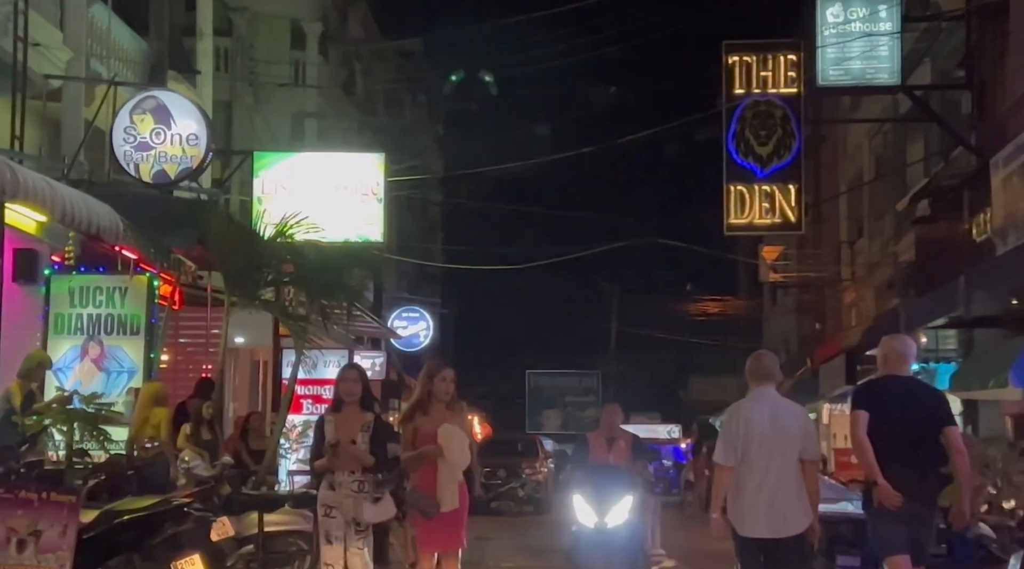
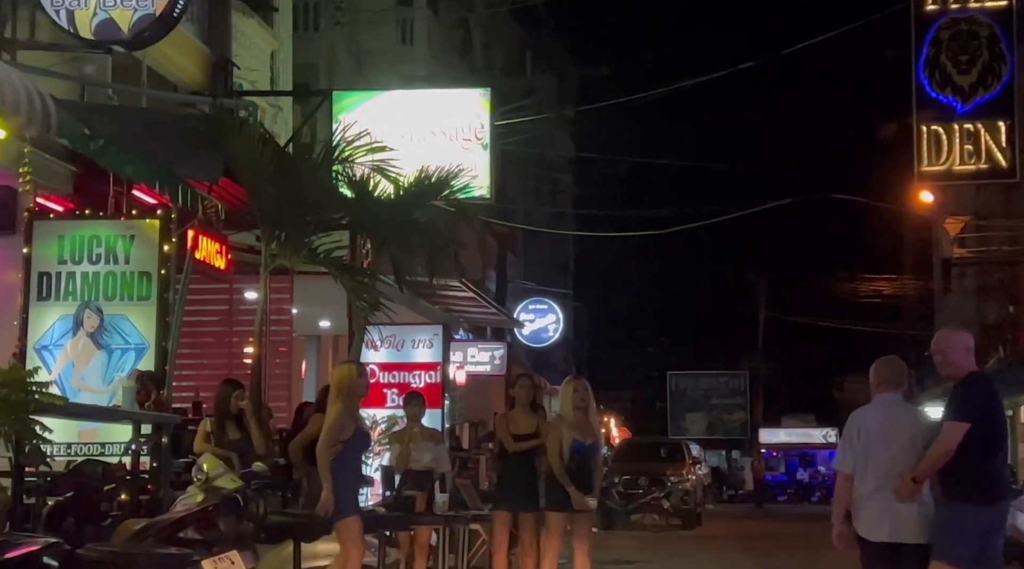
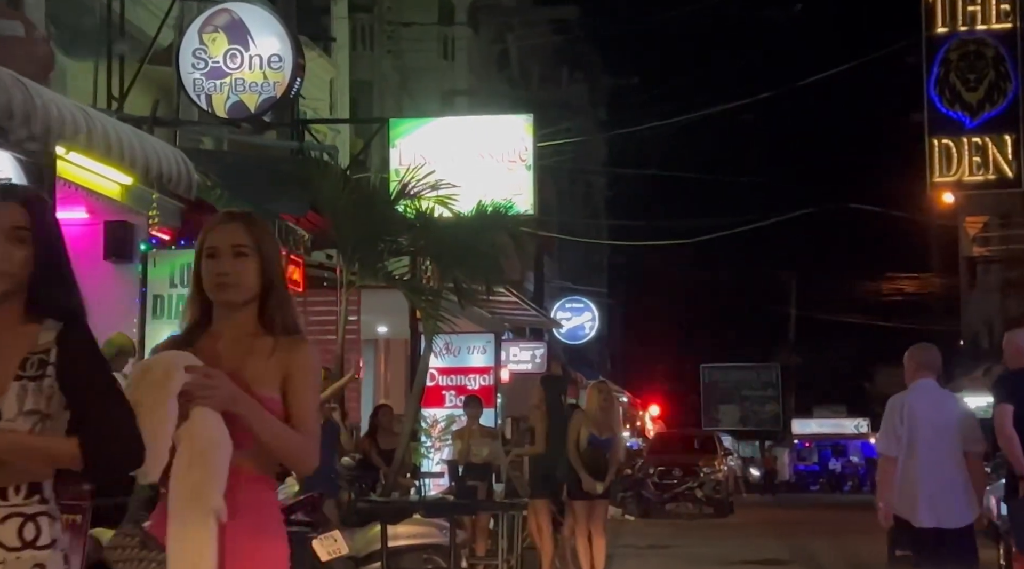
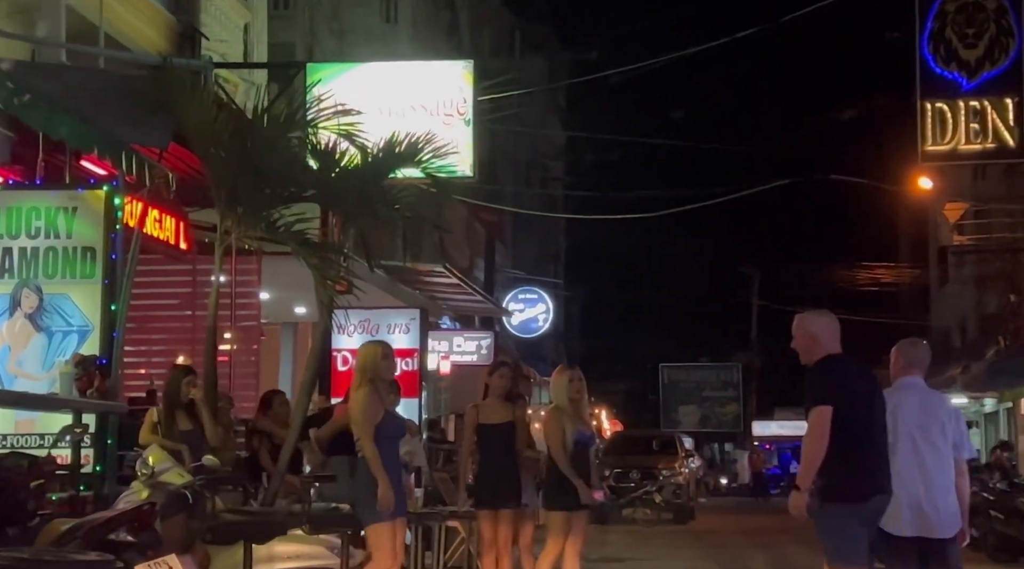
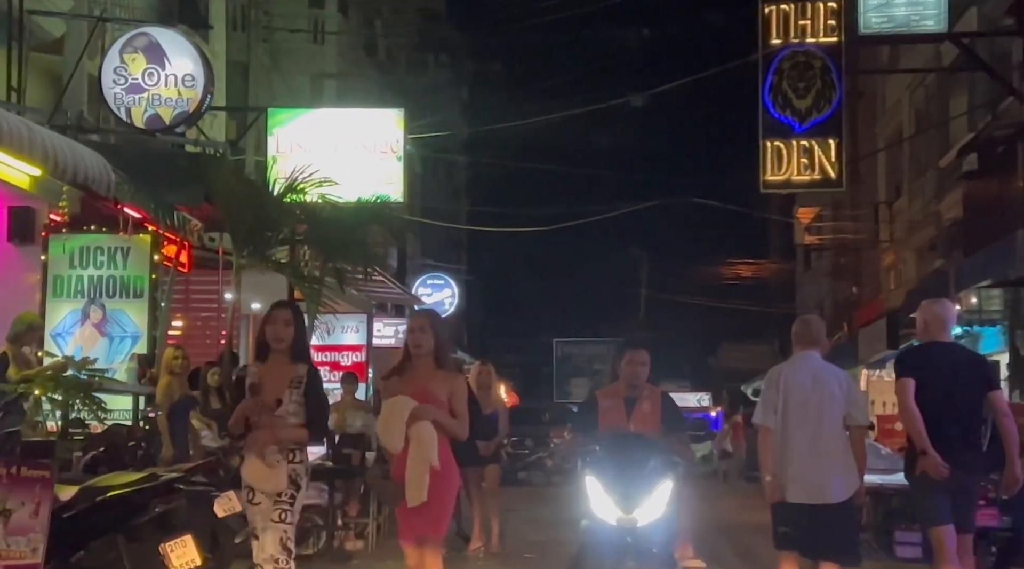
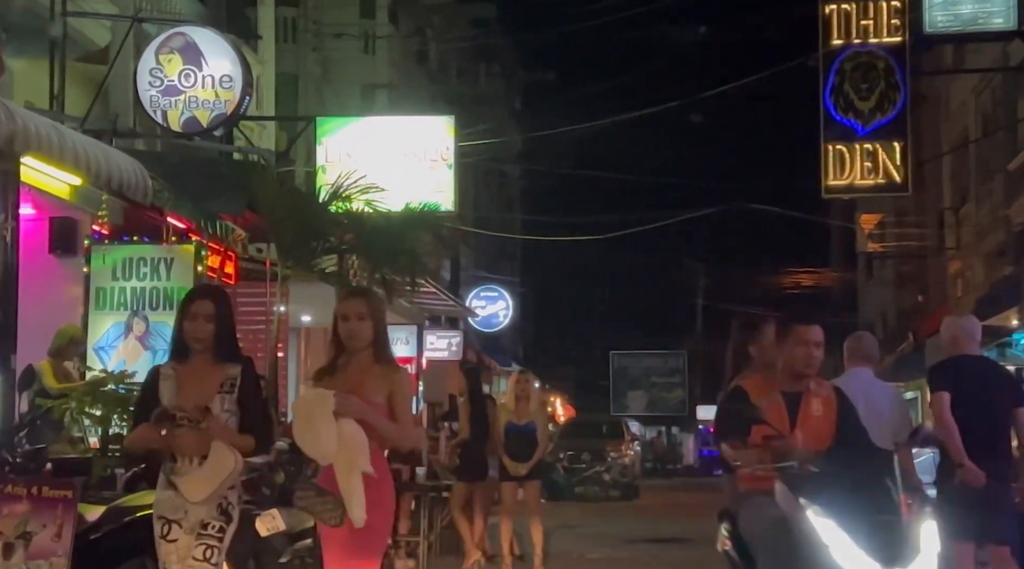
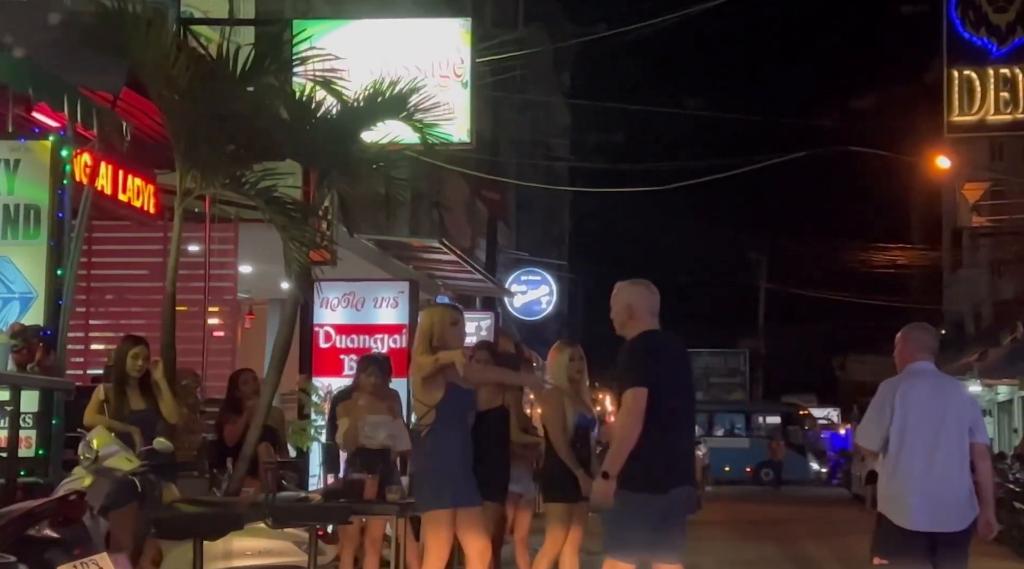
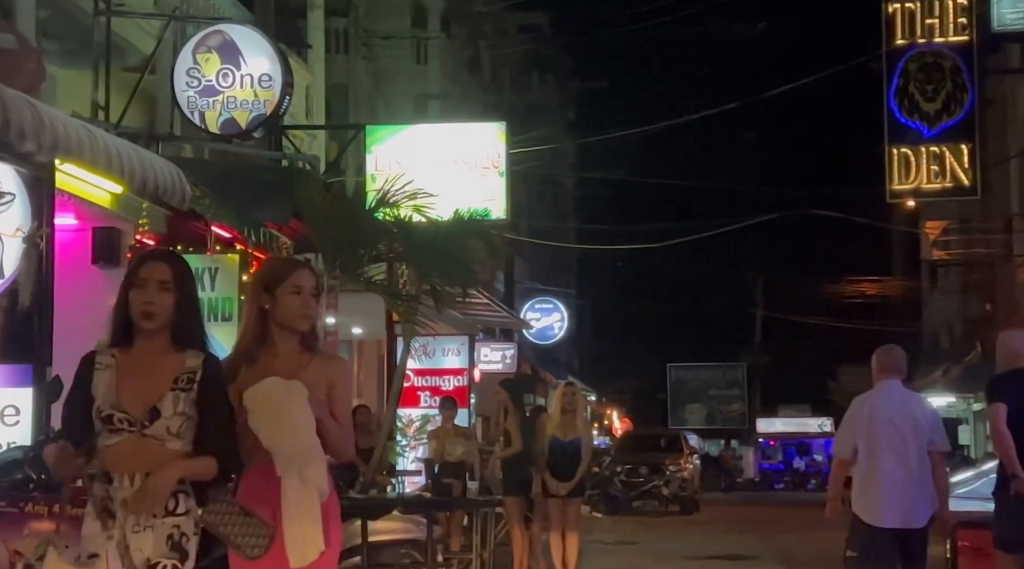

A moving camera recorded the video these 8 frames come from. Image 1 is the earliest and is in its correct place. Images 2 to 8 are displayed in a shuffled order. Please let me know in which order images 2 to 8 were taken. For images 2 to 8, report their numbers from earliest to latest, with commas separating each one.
5, 6, 8, 3, 2, 4, 7
